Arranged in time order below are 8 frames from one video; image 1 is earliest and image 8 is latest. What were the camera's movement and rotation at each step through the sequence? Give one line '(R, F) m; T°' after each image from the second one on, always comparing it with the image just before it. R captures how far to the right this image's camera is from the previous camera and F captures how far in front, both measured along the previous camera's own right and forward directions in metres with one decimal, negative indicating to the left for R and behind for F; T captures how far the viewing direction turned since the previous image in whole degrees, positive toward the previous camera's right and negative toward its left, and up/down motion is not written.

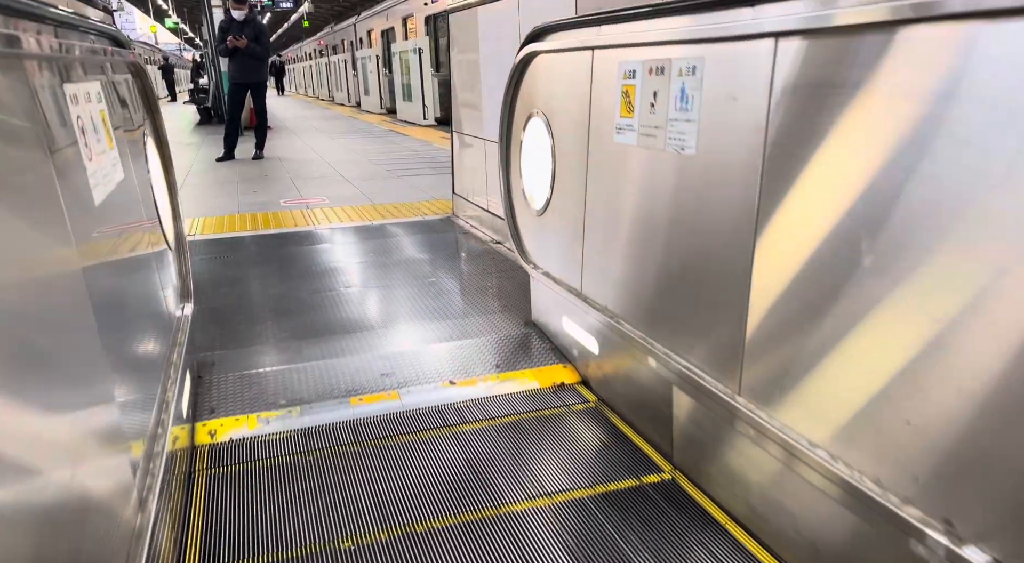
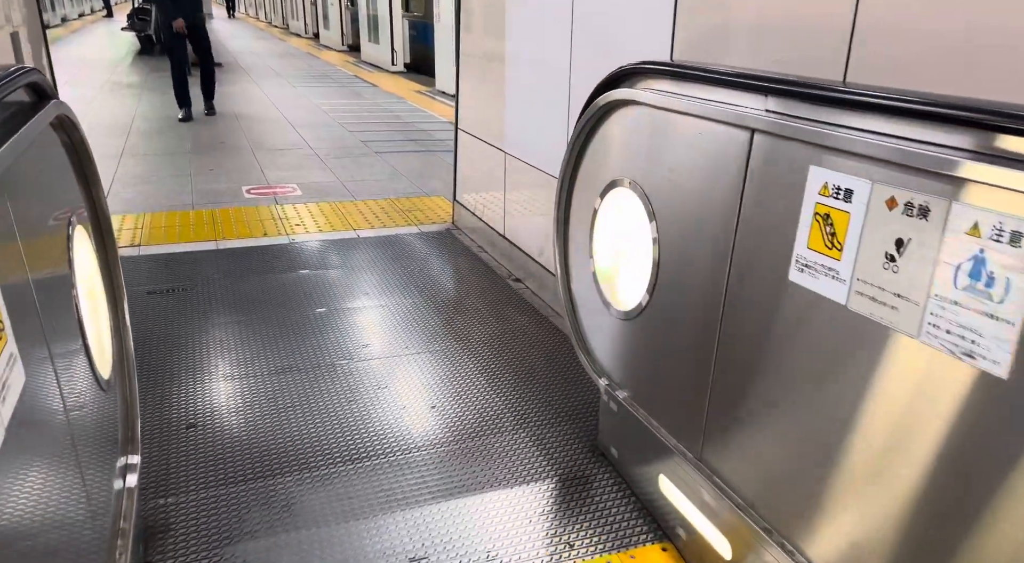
(-0.3, +0.8) m; +4°
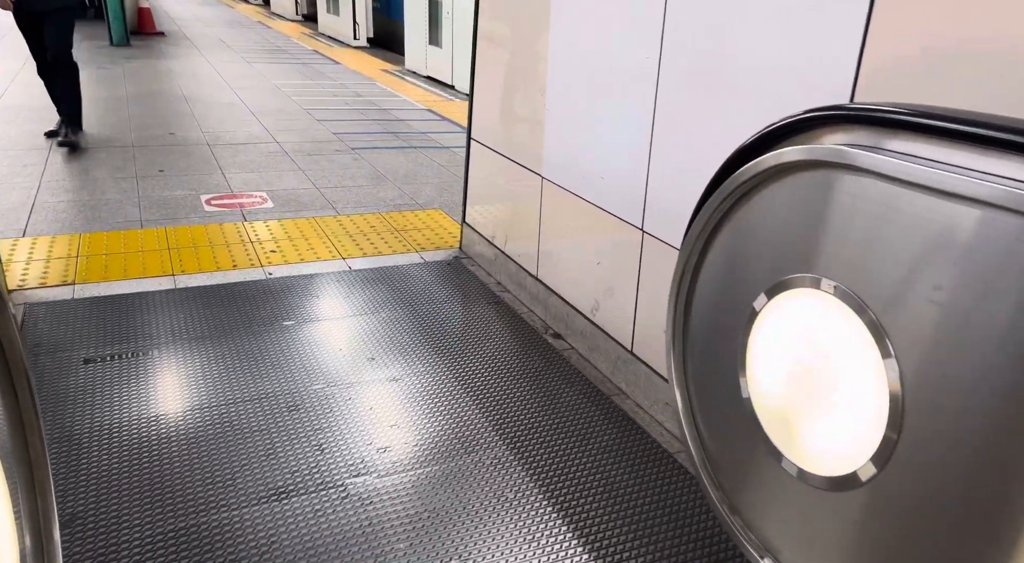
(-0.3, +0.7) m; +4°
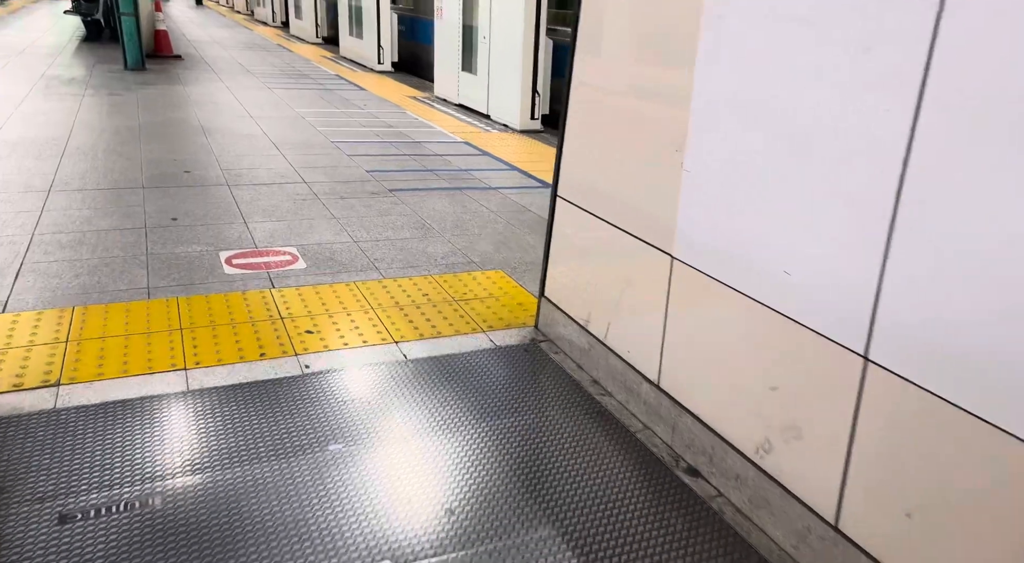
(-0.3, +0.7) m; -1°
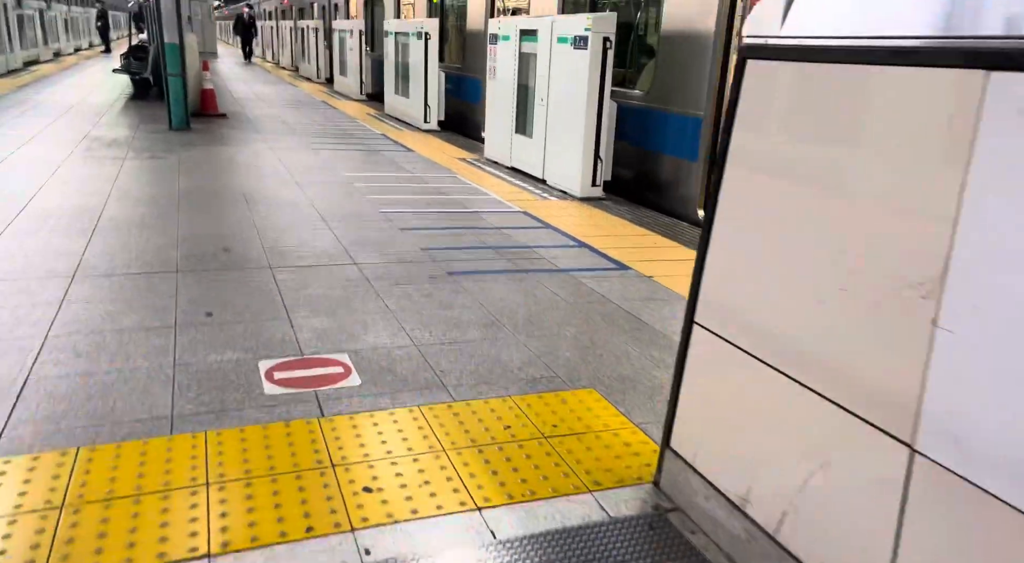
(-0.3, +0.7) m; -3°
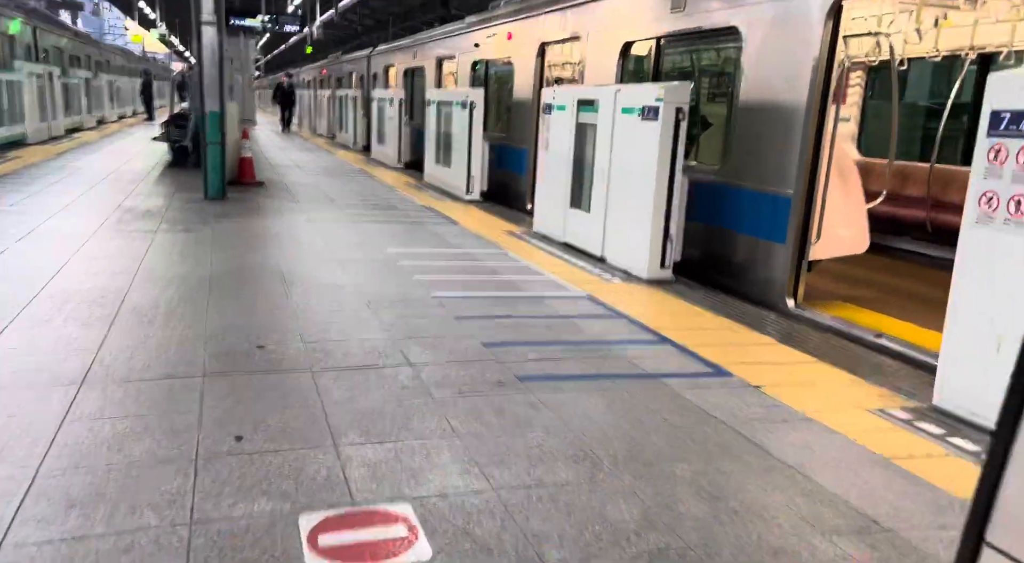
(-0.3, +0.7) m; -2°
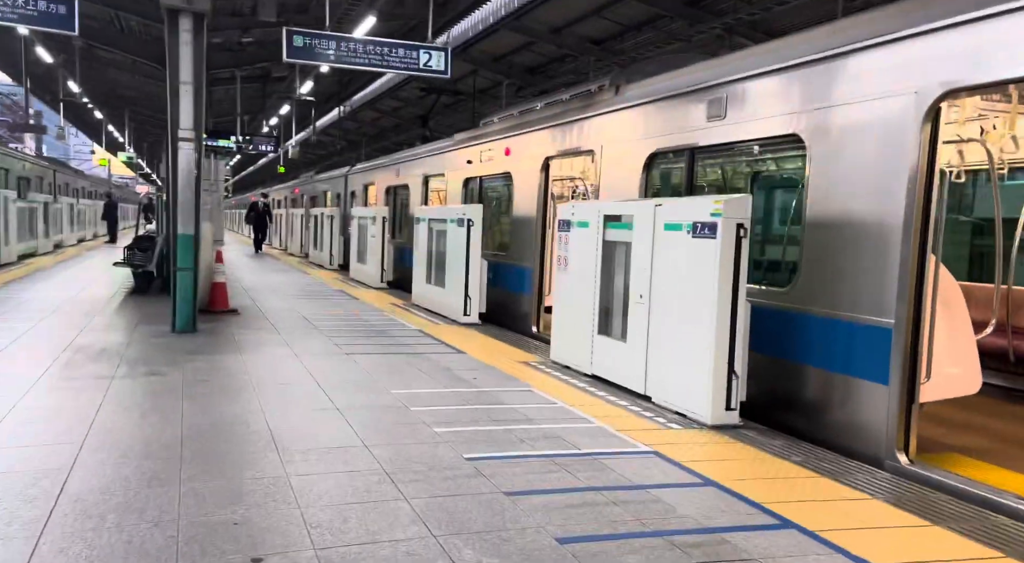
(-0.5, +1.2) m; +2°
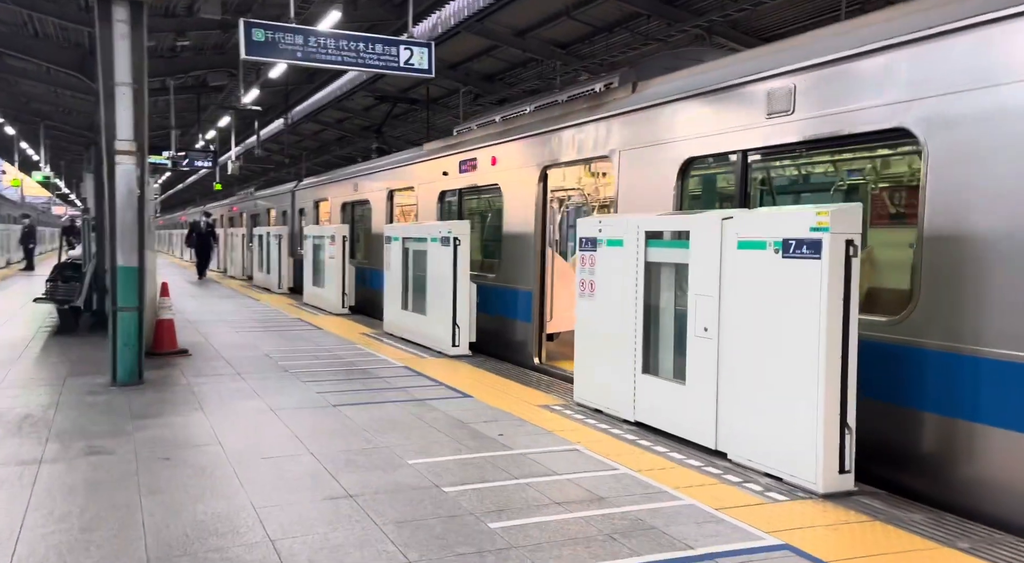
(-0.7, +1.4) m; +4°
